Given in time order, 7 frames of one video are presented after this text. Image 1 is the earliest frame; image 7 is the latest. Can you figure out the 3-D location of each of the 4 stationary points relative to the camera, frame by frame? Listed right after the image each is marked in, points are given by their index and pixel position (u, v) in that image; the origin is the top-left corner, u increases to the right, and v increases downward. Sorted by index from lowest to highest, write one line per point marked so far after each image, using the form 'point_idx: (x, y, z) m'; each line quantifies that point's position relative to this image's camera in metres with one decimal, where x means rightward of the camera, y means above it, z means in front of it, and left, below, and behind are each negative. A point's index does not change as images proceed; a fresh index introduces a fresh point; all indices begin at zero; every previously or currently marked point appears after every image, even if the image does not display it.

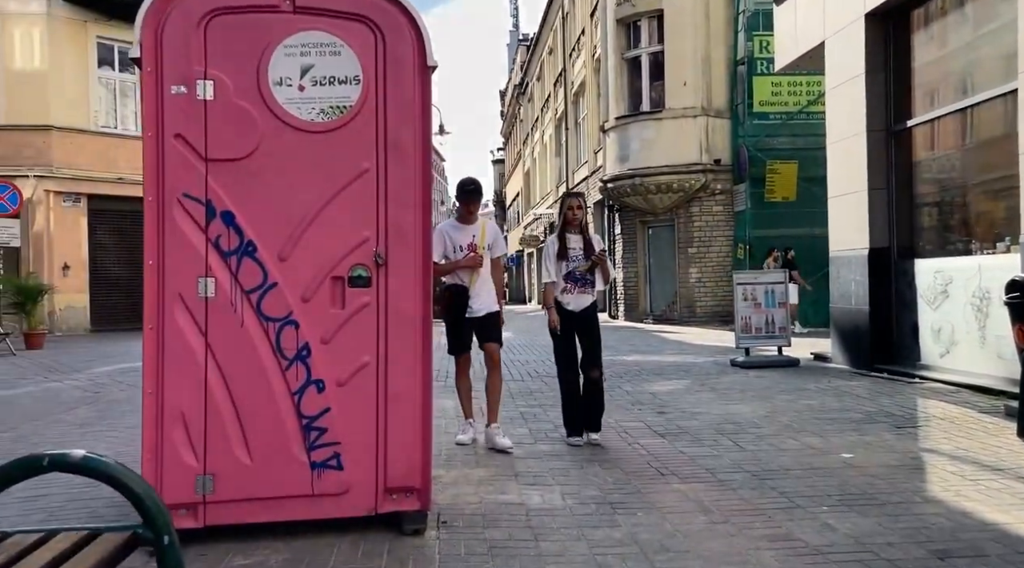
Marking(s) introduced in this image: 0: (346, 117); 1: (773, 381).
0: (-0.7, +0.7, +3.9) m
1: (+2.8, -1.1, +10.2) m
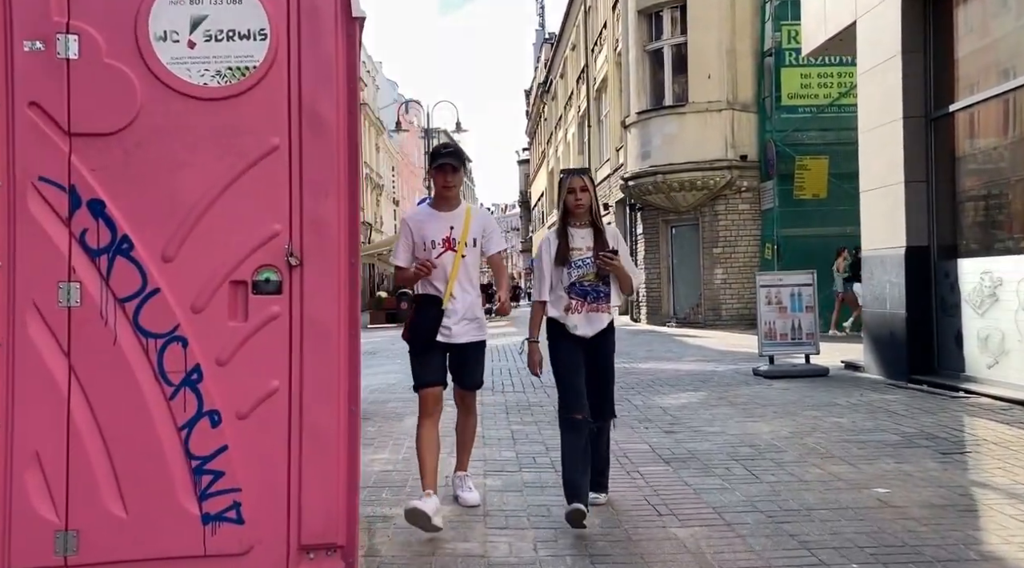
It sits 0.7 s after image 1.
0: (-0.9, +0.7, +3.1) m
1: (+2.8, -1.1, +9.3) m
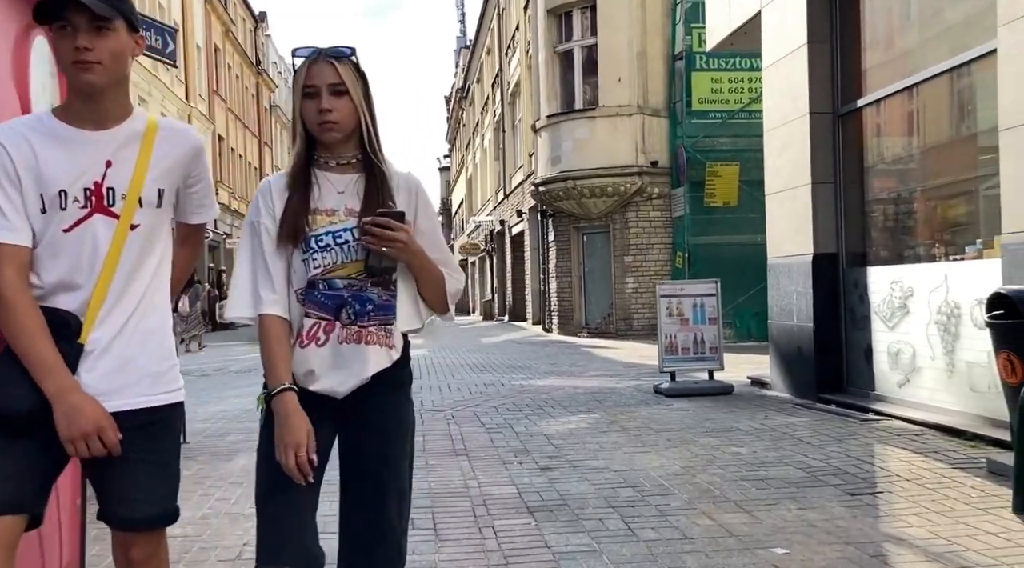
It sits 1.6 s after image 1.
0: (-1.5, +0.6, +2.0) m
1: (+1.7, -1.2, +8.4) m
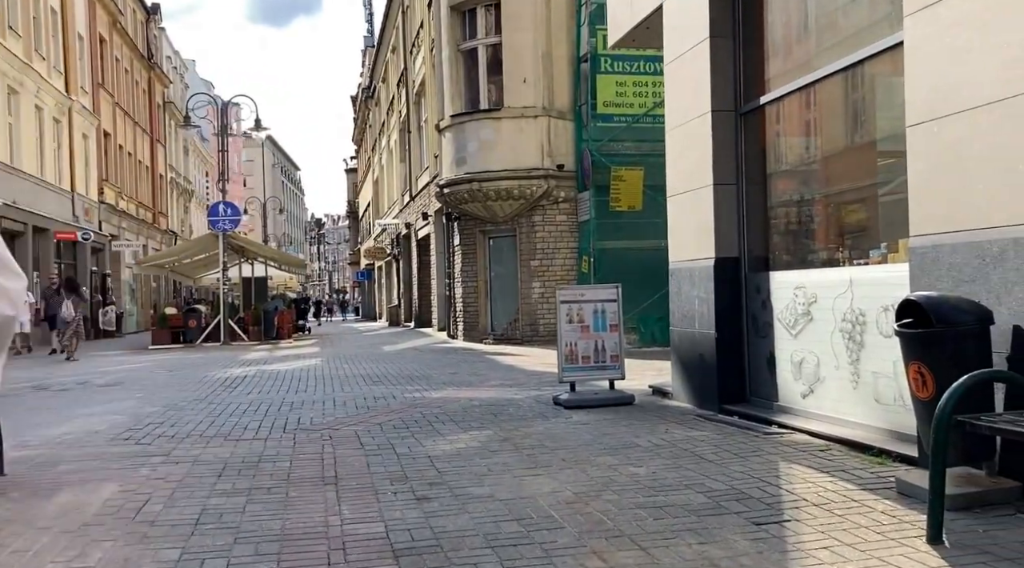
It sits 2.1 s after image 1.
0: (-1.8, +0.6, +1.2) m
1: (+0.7, -1.2, +7.9) m
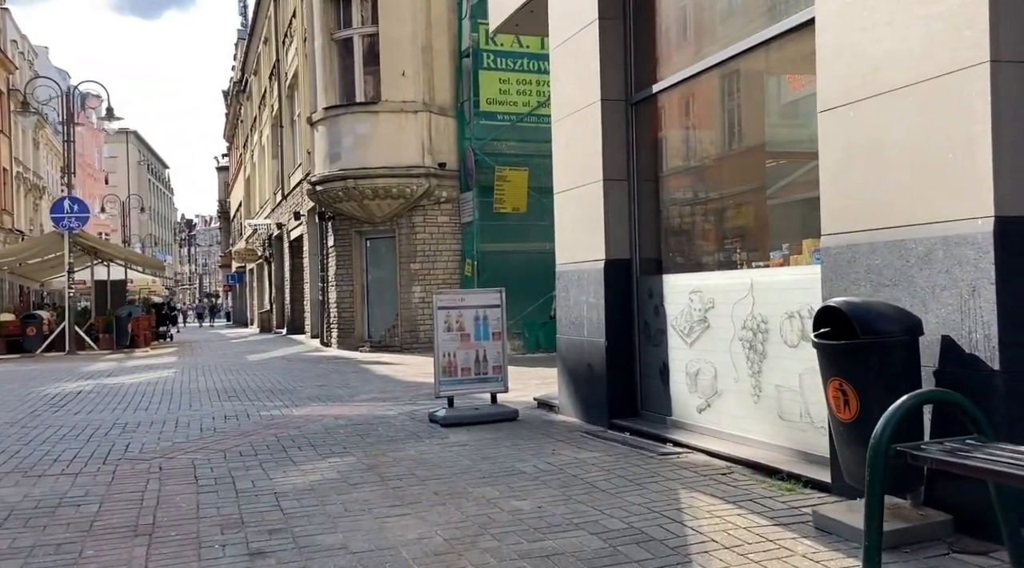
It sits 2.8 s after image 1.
0: (-2.0, +0.6, +0.1) m
1: (-0.3, -1.3, +7.0) m
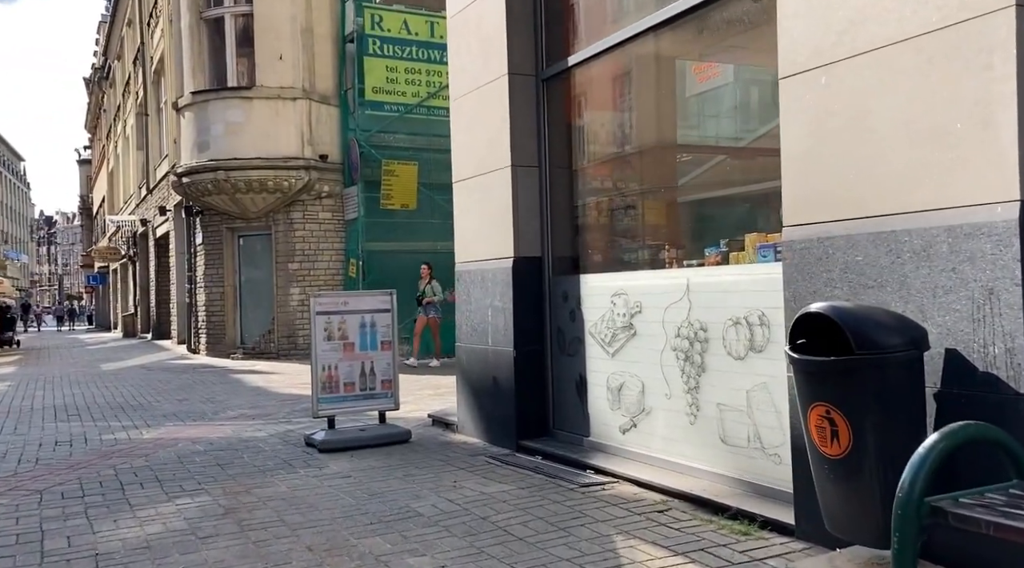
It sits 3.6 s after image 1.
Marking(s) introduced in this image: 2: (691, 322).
0: (-1.8, +0.6, -1.3) m
1: (-0.9, -1.3, +5.8) m
2: (+1.1, -0.2, +5.7) m
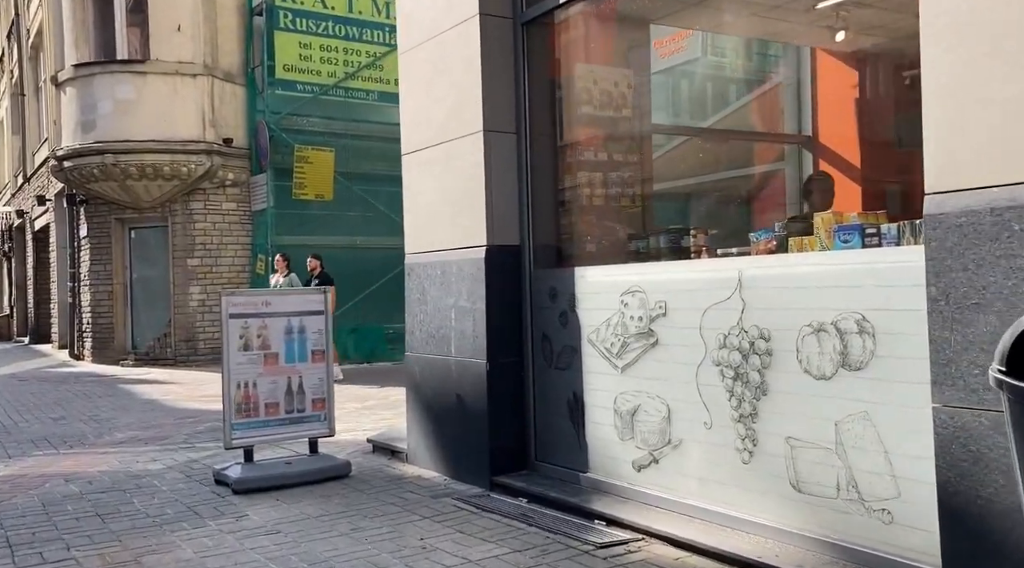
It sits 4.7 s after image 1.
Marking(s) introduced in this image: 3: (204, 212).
0: (-1.1, +0.7, -2.9) m
1: (-0.9, -1.2, +4.2) m
2: (+1.1, -0.2, +4.3) m
3: (-5.8, +1.3, +17.6) m
